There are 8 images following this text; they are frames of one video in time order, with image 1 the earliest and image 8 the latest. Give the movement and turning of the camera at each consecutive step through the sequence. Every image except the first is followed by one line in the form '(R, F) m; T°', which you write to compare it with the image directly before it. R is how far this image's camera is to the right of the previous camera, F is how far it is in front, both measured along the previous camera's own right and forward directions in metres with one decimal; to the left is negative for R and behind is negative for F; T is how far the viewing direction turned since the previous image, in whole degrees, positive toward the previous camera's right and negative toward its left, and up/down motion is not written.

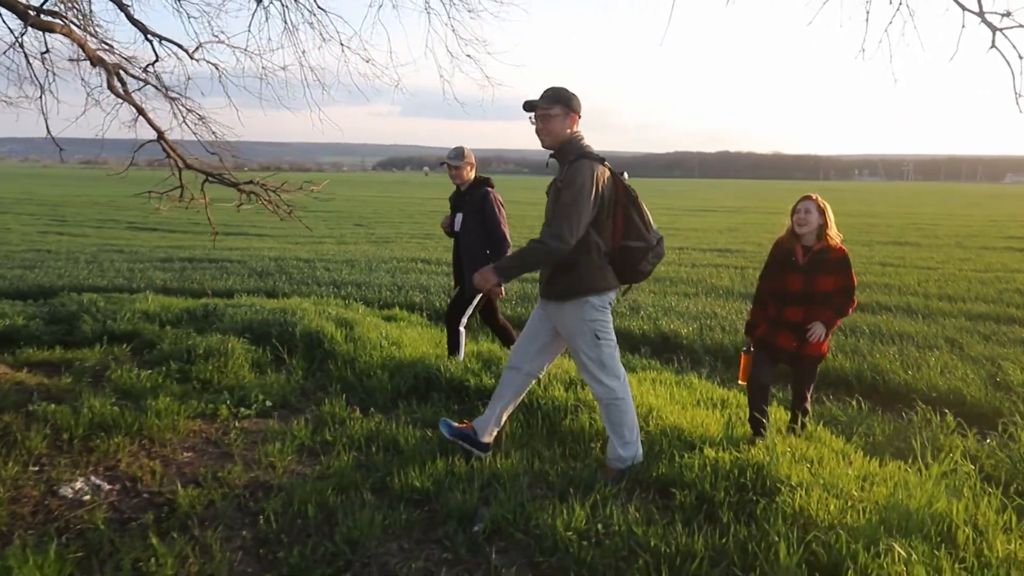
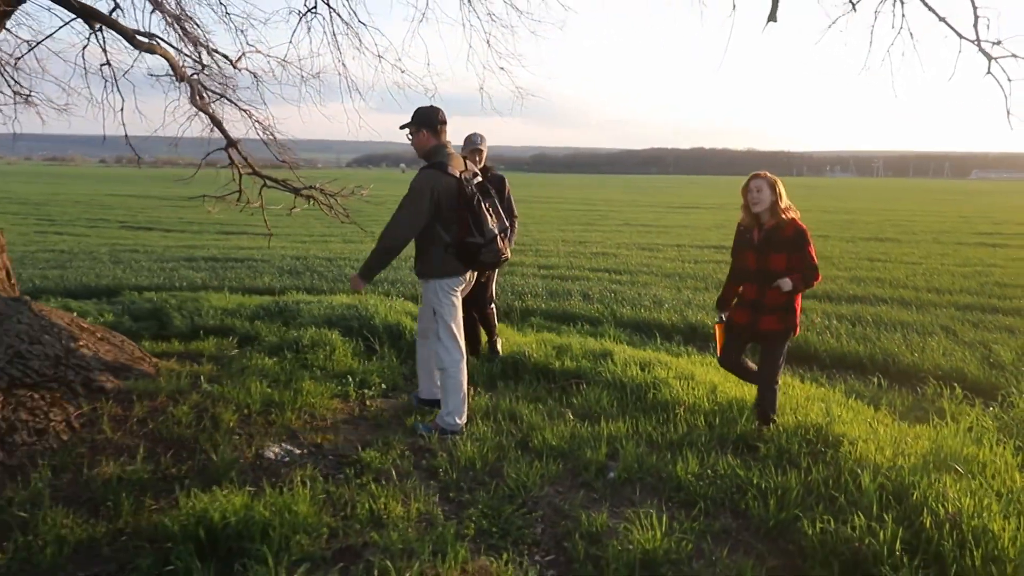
(-0.8, -0.7) m; +2°
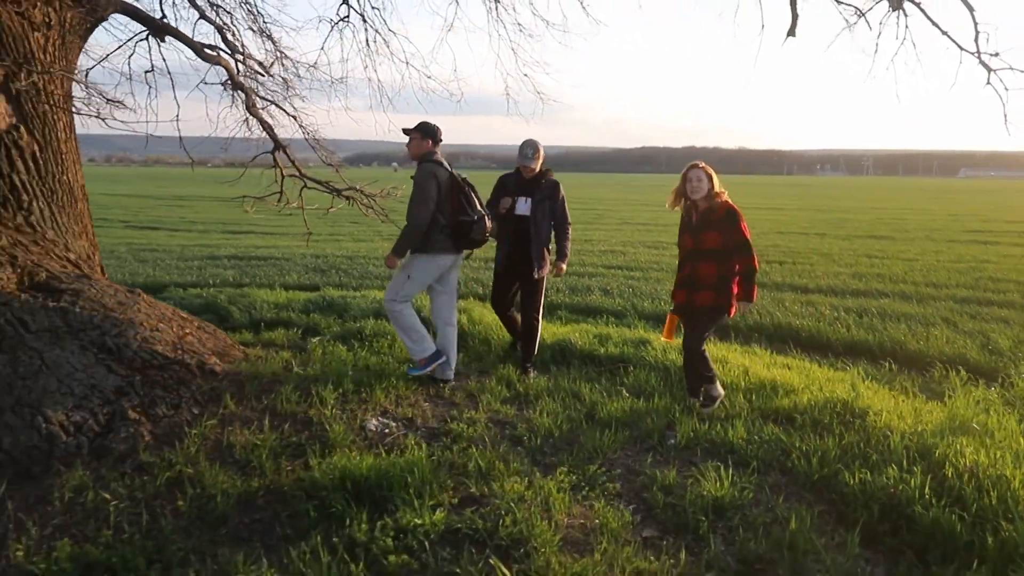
(-0.5, -0.6) m; +1°
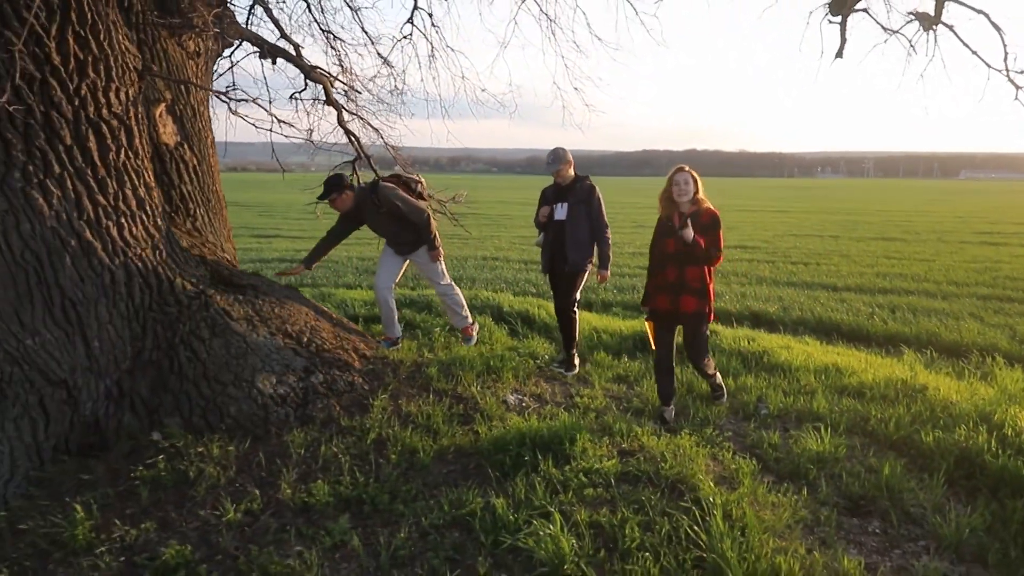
(-0.9, -0.8) m; 0°
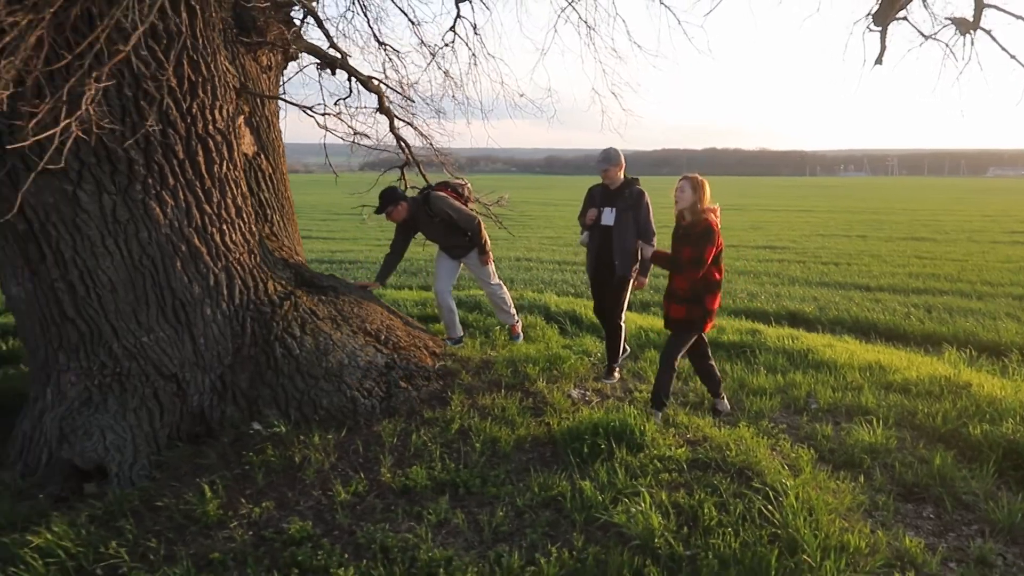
(-0.4, -0.3) m; -1°
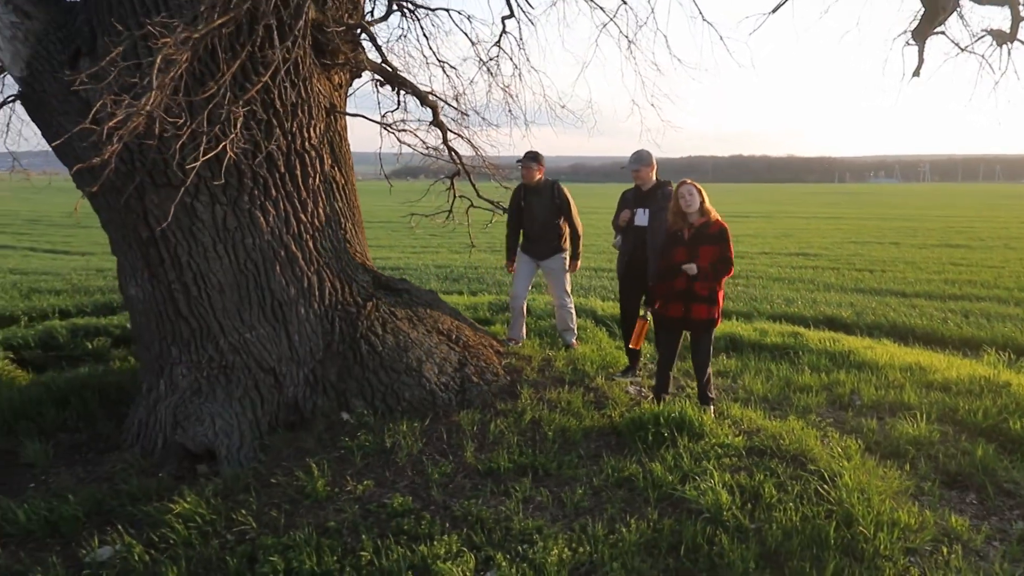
(-0.3, -0.4) m; -2°
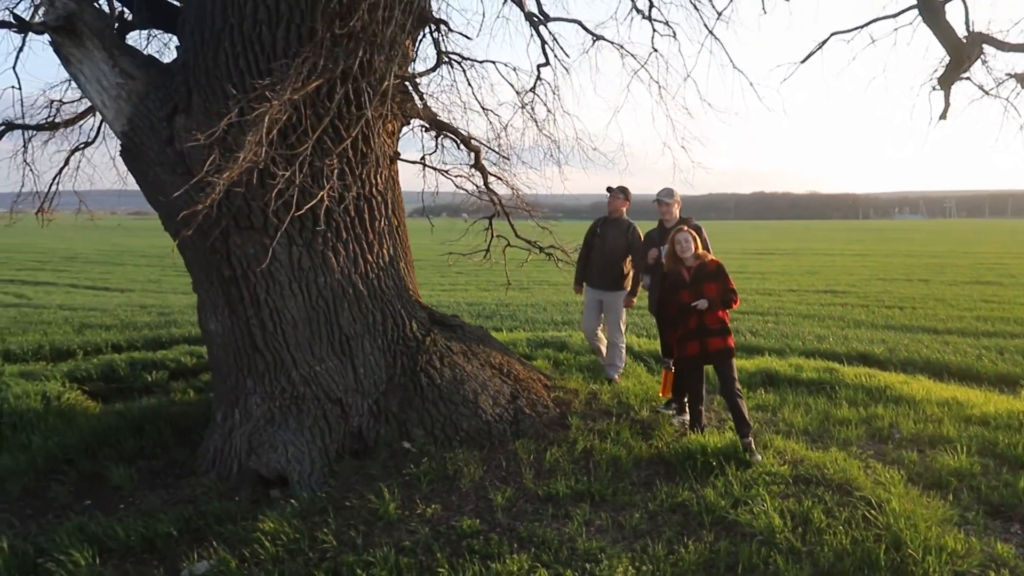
(-0.2, -0.3) m; -2°
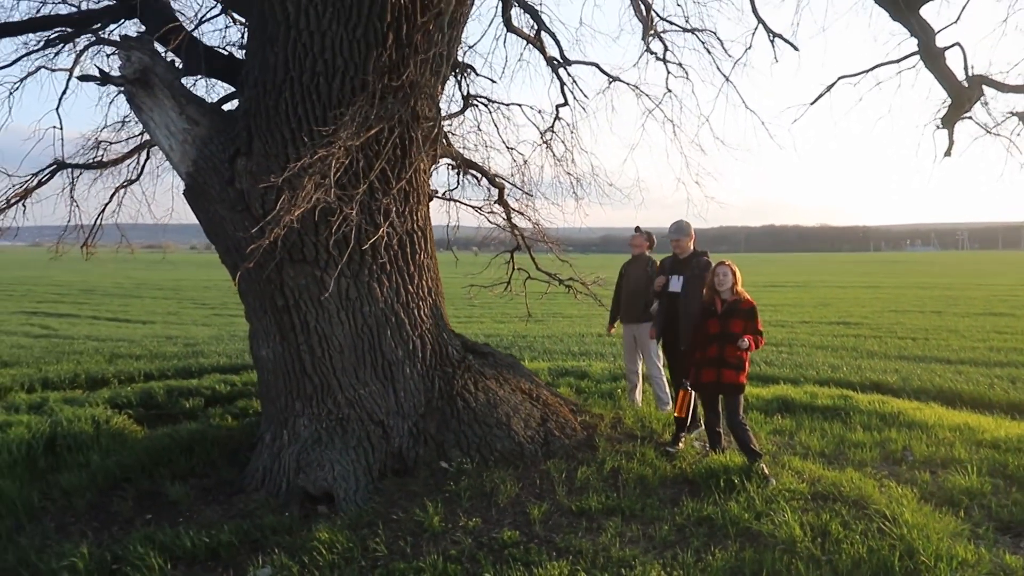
(-0.2, -0.4) m; -1°
